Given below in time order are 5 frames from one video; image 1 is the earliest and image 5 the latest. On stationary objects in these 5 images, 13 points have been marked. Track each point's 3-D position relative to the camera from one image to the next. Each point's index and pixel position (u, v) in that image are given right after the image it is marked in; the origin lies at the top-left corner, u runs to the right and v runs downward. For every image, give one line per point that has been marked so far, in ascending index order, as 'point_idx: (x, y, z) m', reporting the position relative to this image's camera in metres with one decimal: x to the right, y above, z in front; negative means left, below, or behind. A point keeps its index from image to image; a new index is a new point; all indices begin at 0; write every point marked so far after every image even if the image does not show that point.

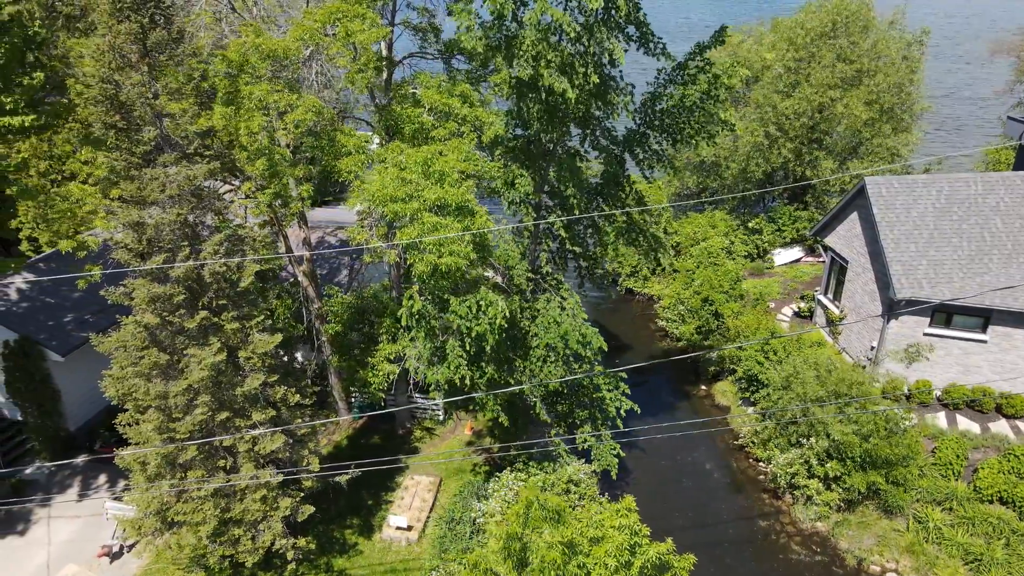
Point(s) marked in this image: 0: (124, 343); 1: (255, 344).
0: (-8.9, -1.3, +10.7) m
1: (-6.2, -1.4, +11.1) m
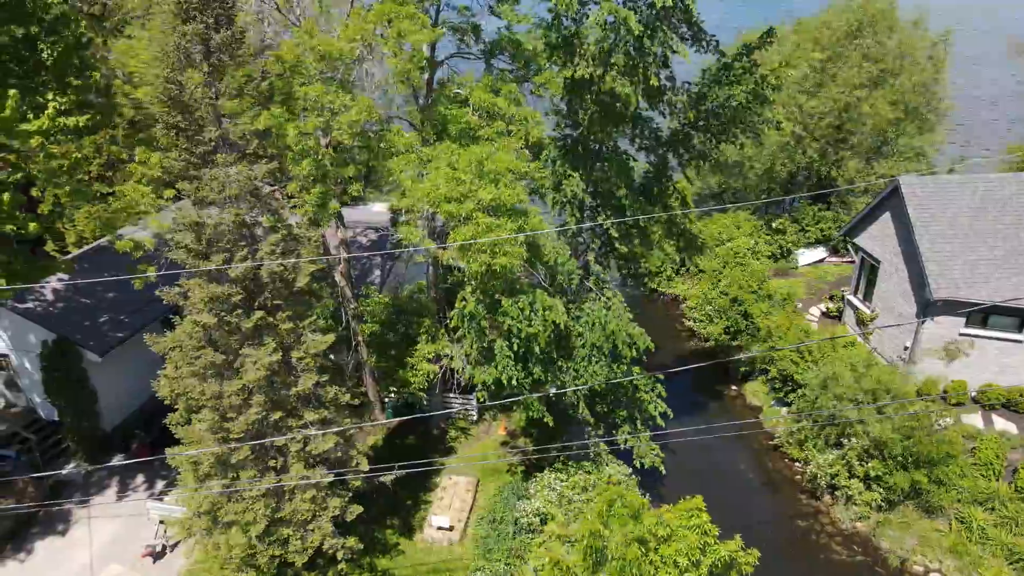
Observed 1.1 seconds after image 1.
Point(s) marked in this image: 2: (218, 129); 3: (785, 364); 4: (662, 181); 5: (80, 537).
0: (-7.7, -1.3, +10.7) m
1: (-4.9, -1.4, +11.1) m
2: (-6.2, +3.4, +9.9) m
3: (+10.4, -2.9, +17.5) m
4: (+4.5, +3.2, +13.7) m
5: (-13.5, -7.7, +14.4) m
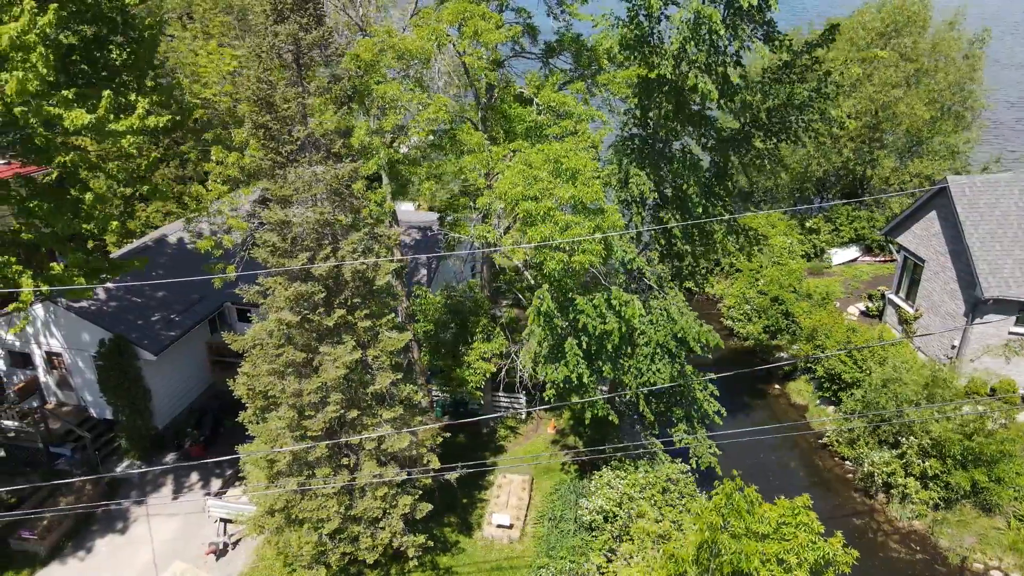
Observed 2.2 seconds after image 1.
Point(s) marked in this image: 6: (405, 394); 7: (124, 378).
0: (-5.8, -1.2, +10.8) m
1: (-3.1, -1.3, +11.2) m
2: (-4.4, +3.4, +10.0) m
3: (+12.2, -2.8, +17.6) m
4: (+6.3, +3.2, +13.7) m
5: (-11.6, -7.7, +14.5) m
6: (-2.7, -2.7, +11.8) m
7: (-13.3, -3.1, +15.8) m
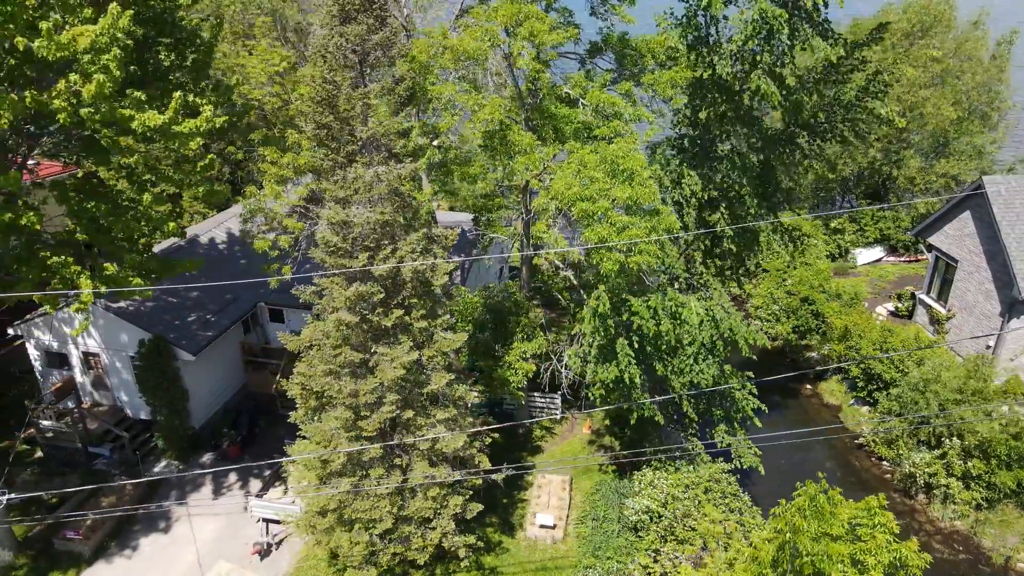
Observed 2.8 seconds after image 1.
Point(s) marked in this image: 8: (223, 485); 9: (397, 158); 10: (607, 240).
0: (-4.5, -1.3, +10.8) m
1: (-1.7, -1.3, +11.2) m
2: (-3.1, +3.4, +10.0) m
3: (+13.5, -2.8, +17.6) m
4: (+7.6, +3.2, +13.7) m
5: (-10.3, -7.7, +14.5) m
6: (-1.4, -2.7, +11.8) m
7: (-11.9, -3.1, +15.8) m
8: (-9.9, -6.8, +15.9) m
9: (-2.6, +3.0, +10.6) m
10: (+2.2, +1.1, +10.8) m
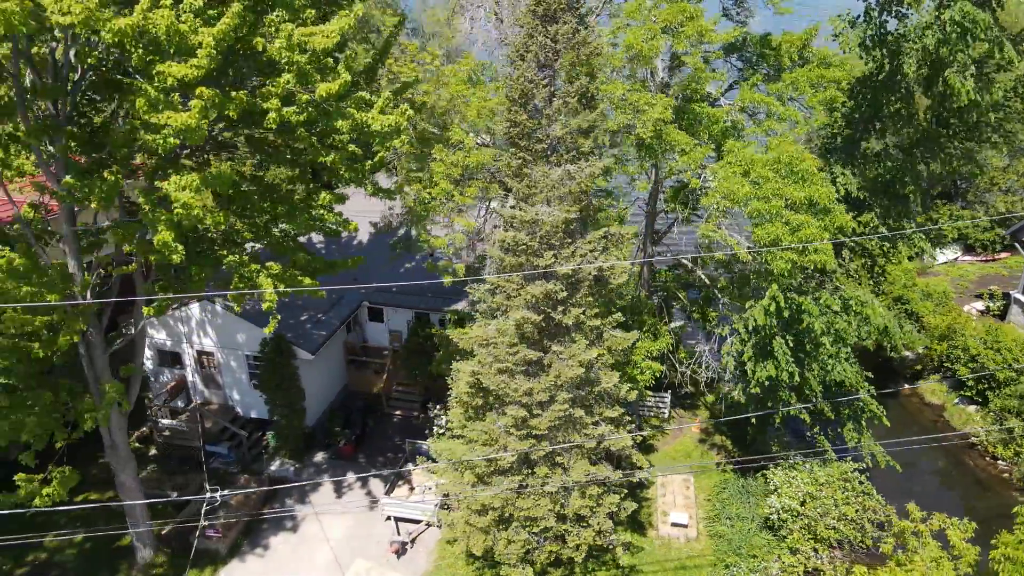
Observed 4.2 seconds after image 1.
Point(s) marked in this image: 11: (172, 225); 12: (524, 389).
0: (-0.4, -1.2, +10.8) m
1: (+2.3, -1.3, +11.2) m
2: (+1.0, +3.4, +10.0) m
3: (+17.6, -2.8, +17.5) m
4: (+11.7, +3.2, +13.7) m
5: (-6.2, -7.7, +14.6) m
6: (+2.7, -2.7, +11.8) m
7: (-7.8, -3.1, +15.9) m
8: (-5.8, -6.7, +15.9) m
9: (+1.4, +3.0, +10.6) m
10: (+6.3, +1.2, +10.8) m
11: (-6.9, +1.3, +9.4) m
12: (+0.3, -2.3, +10.8) m
